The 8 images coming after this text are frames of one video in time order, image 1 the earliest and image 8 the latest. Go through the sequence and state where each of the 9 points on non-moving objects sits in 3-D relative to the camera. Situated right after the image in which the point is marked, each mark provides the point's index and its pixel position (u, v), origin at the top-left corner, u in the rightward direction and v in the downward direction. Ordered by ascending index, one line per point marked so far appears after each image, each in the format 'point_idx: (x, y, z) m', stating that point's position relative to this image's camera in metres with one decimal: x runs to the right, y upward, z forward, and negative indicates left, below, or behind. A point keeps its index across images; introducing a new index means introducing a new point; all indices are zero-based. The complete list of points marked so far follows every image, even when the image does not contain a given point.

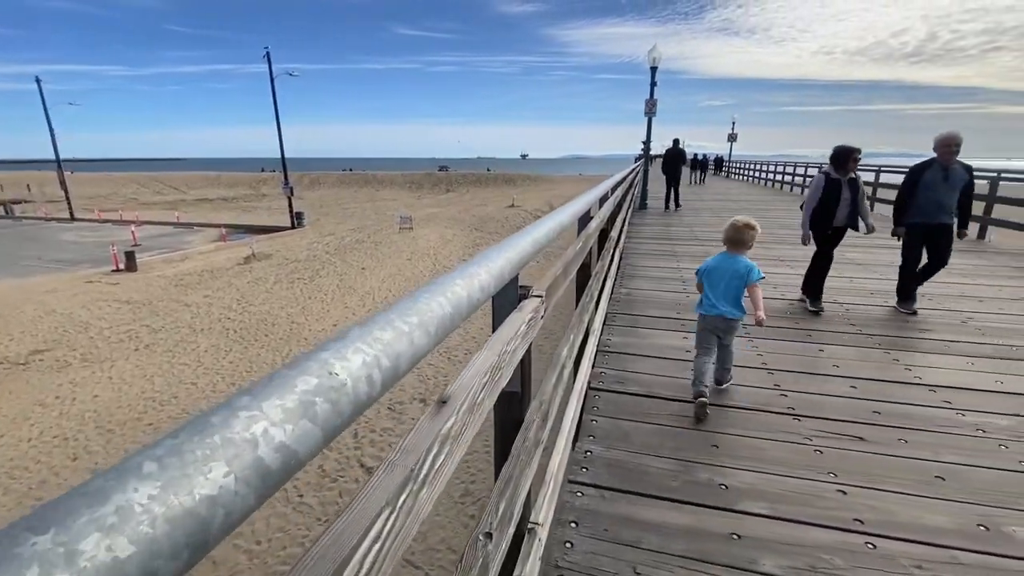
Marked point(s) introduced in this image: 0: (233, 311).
0: (-6.0, -0.5, +10.4) m
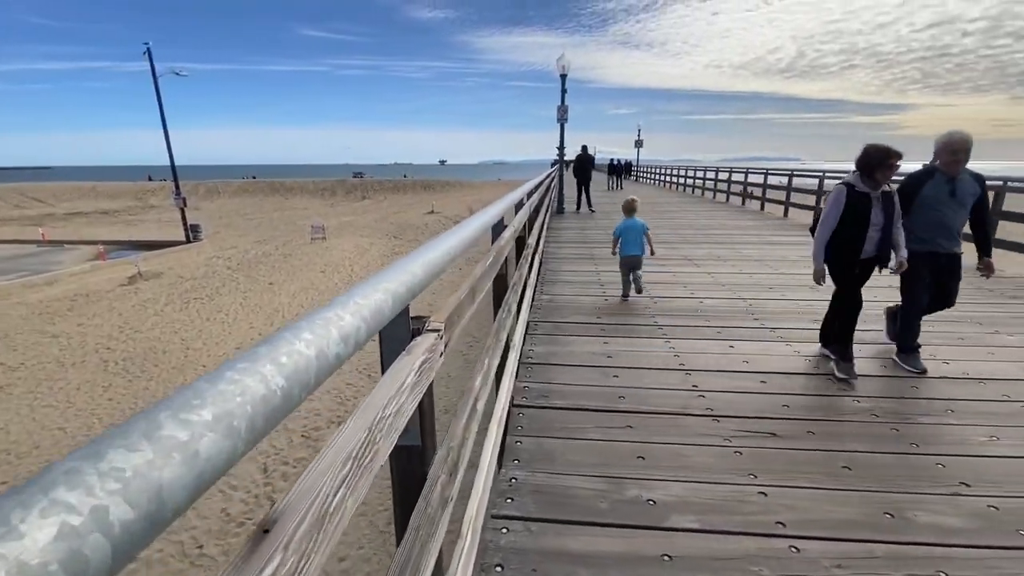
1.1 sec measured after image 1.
0: (-7.6, -1.0, +9.2) m
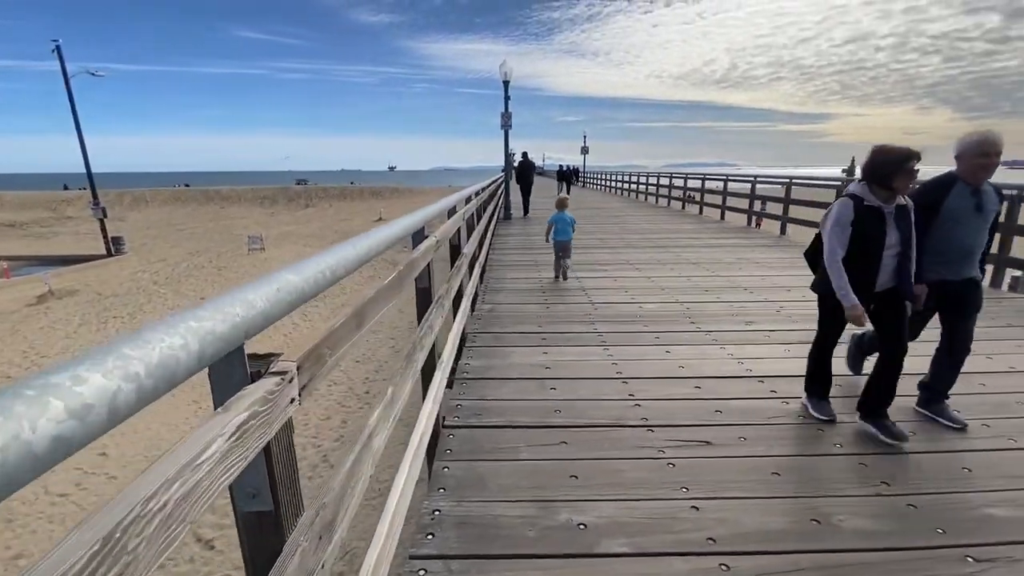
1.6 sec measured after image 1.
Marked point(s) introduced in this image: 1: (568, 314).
0: (-8.5, -1.3, +8.3) m
1: (+0.5, -0.2, +4.1) m
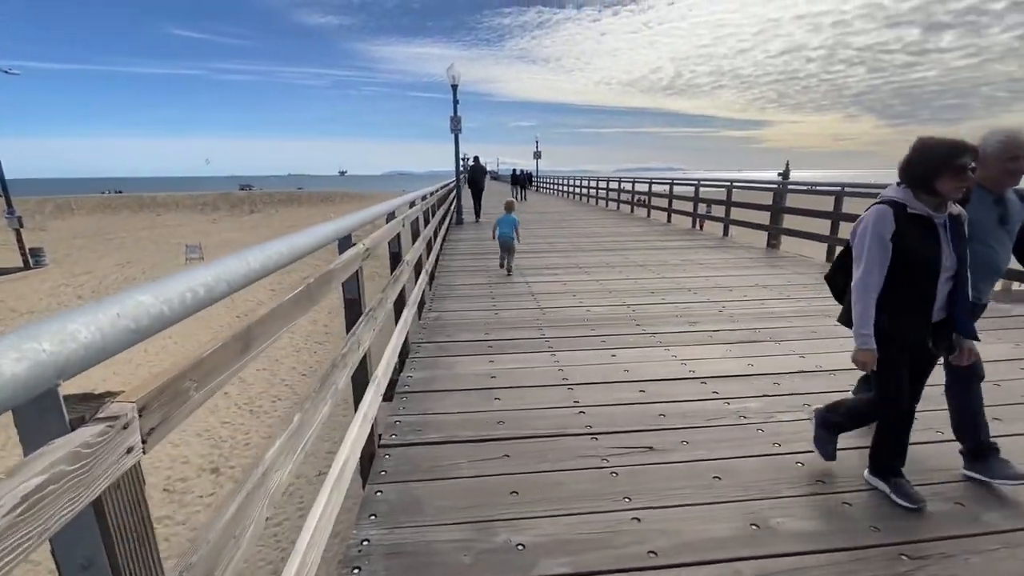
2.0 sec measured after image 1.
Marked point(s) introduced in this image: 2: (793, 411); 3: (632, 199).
0: (-9.3, -1.6, +7.4) m
1: (0.0, -0.3, +4.0) m
2: (+1.4, -0.6, +2.5) m
3: (+3.4, +2.5, +13.5) m
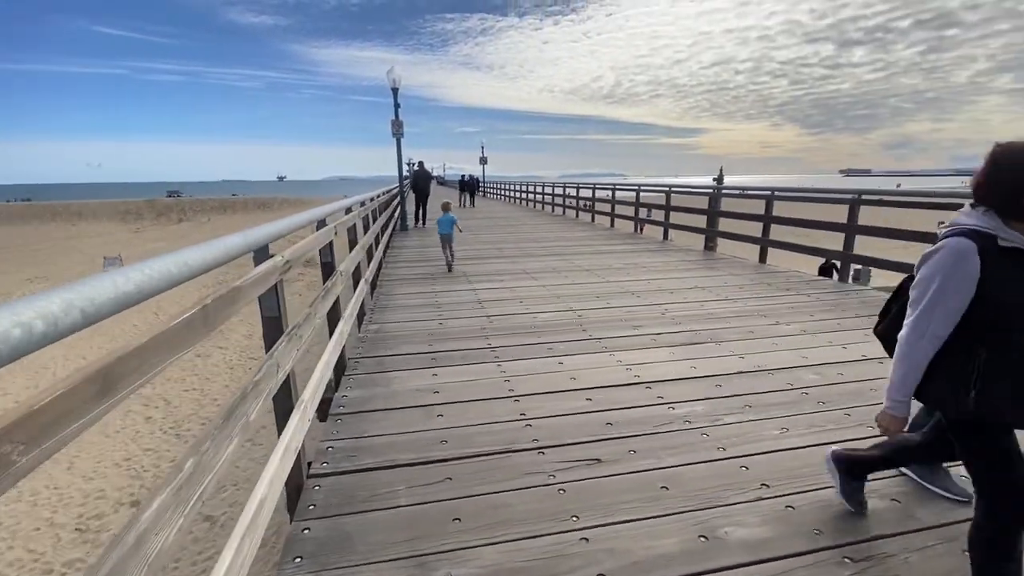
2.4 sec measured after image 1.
0: (-10.0, -2.0, +6.3) m
1: (-0.4, -0.3, +3.9) m
2: (+1.2, -0.6, +2.5) m
3: (+1.8, +2.4, +13.7) m
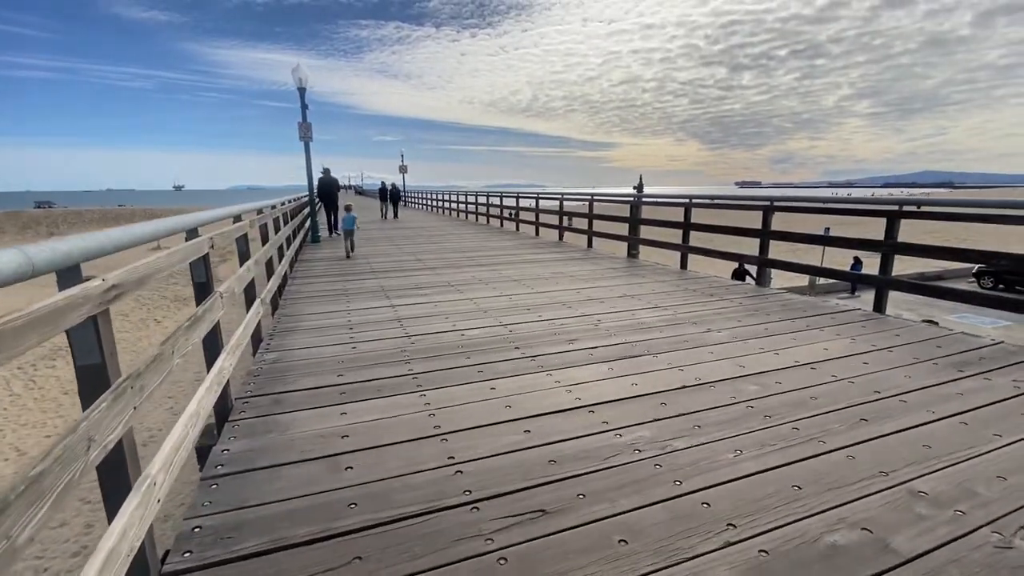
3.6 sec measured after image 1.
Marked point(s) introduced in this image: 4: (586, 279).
0: (-10.7, -2.5, +4.2) m
1: (-1.0, -0.5, +3.4) m
2: (+0.8, -0.7, +2.3) m
3: (-0.4, +2.1, +13.5) m
4: (+0.9, +0.1, +6.0) m
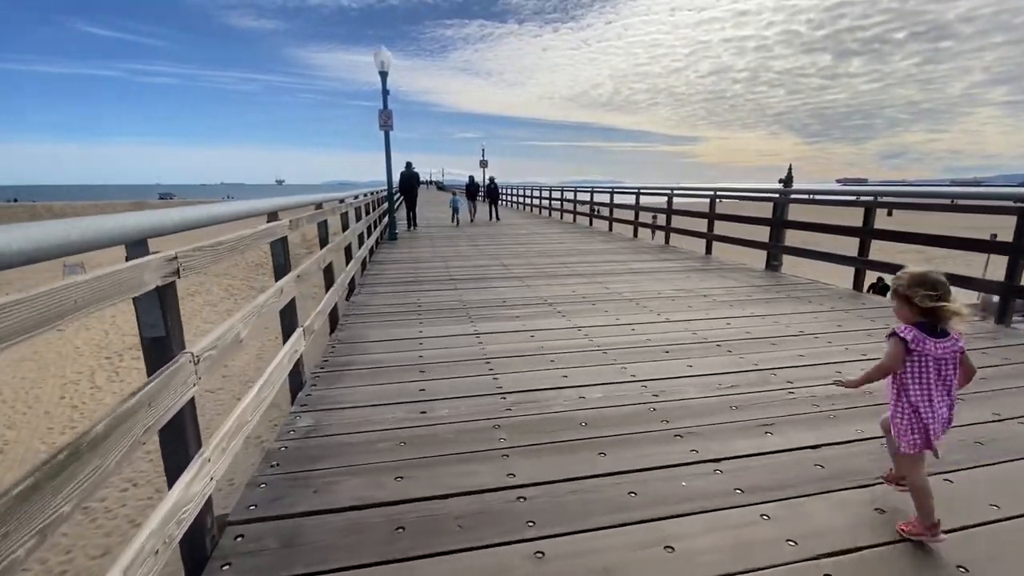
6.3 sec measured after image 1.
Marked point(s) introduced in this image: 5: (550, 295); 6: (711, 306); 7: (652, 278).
0: (-9.9, -2.2, +4.5) m
1: (-0.2, -0.7, +2.2) m
2: (+1.3, -1.0, +0.8) m
3: (+2.0, +2.0, +12.1) m
4: (+2.0, -0.1, +4.5) m
5: (+0.4, -0.1, +4.8) m
6: (+1.8, -0.2, +4.3) m
7: (+1.7, +0.1, +5.6) m
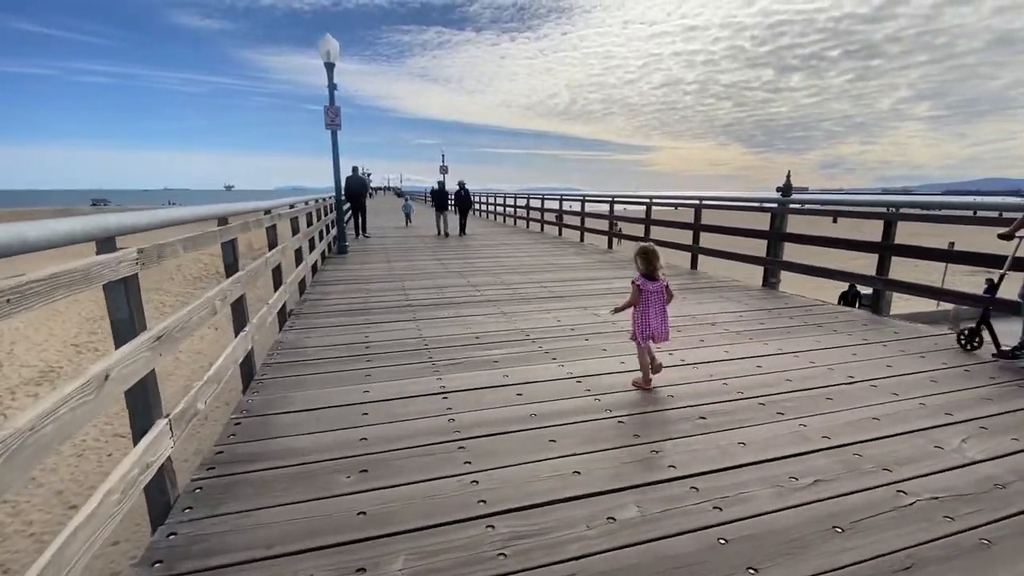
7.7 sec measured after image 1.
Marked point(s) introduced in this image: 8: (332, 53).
0: (-10.0, -2.6, +2.8) m
1: (-0.2, -0.9, +1.3) m
2: (+1.4, -1.1, 0.0) m
3: (+1.1, +1.6, +11.3) m
4: (+1.8, -0.4, +3.8) m
5: (+0.2, -0.3, +3.9) m
6: (+1.6, -0.4, +3.6) m
7: (+1.4, -0.1, +4.9) m
8: (-3.3, +4.3, +8.8) m
